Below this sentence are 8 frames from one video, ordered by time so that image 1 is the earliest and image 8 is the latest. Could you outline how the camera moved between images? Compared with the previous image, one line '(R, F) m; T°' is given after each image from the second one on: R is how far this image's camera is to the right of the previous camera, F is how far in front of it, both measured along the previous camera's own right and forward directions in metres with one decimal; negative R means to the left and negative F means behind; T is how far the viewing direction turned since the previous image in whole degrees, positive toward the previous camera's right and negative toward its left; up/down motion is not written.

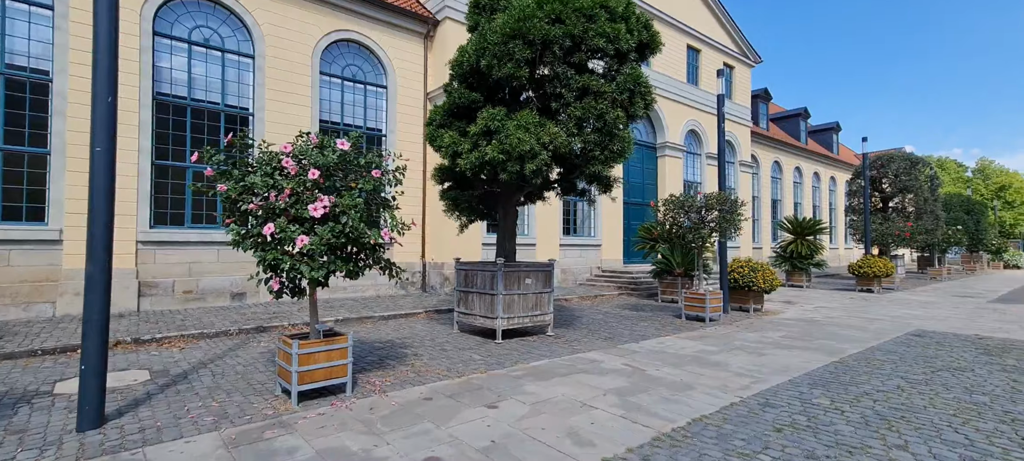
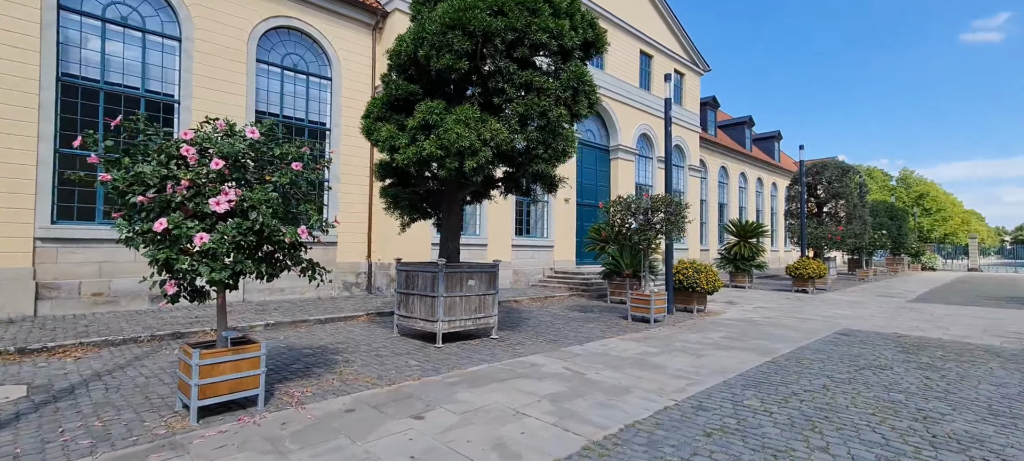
(+0.1, +0.1) m; +5°
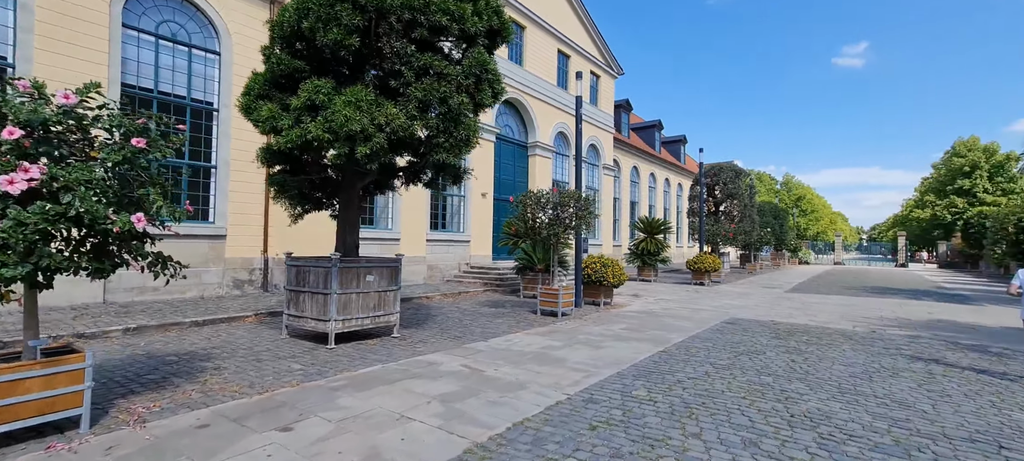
(+0.2, +0.1) m; +10°
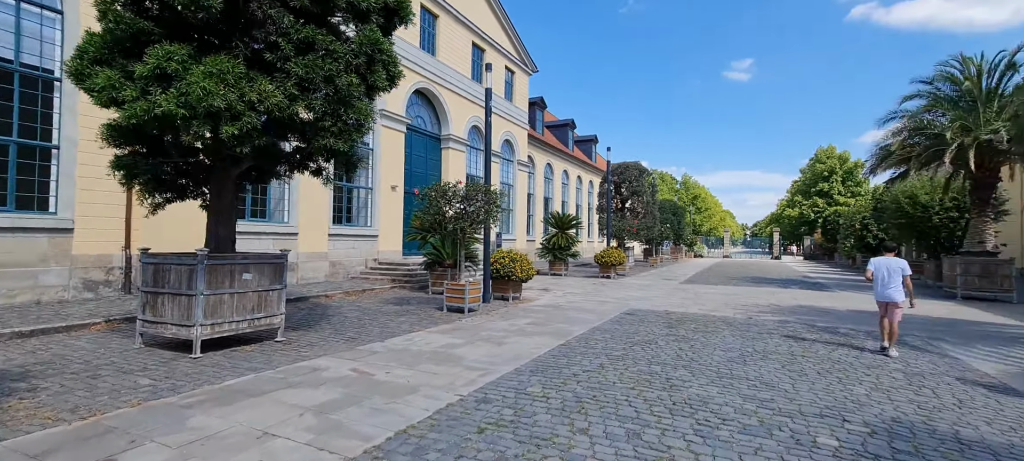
(+0.1, +0.1) m; +10°
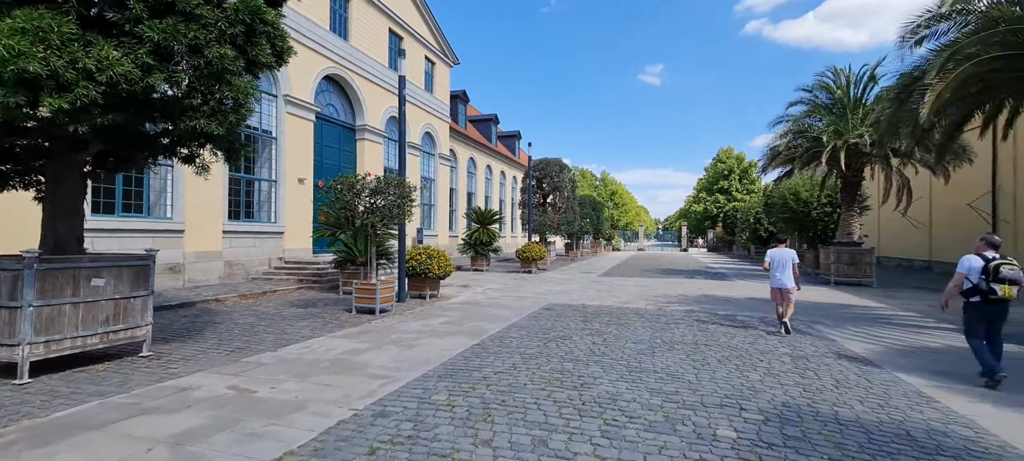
(+0.2, +0.2) m; +9°
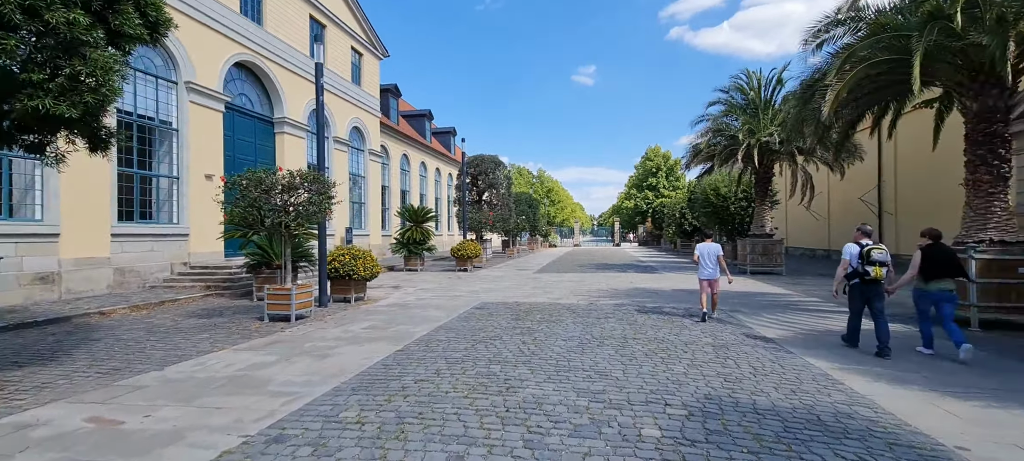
(+0.2, +0.3) m; +7°
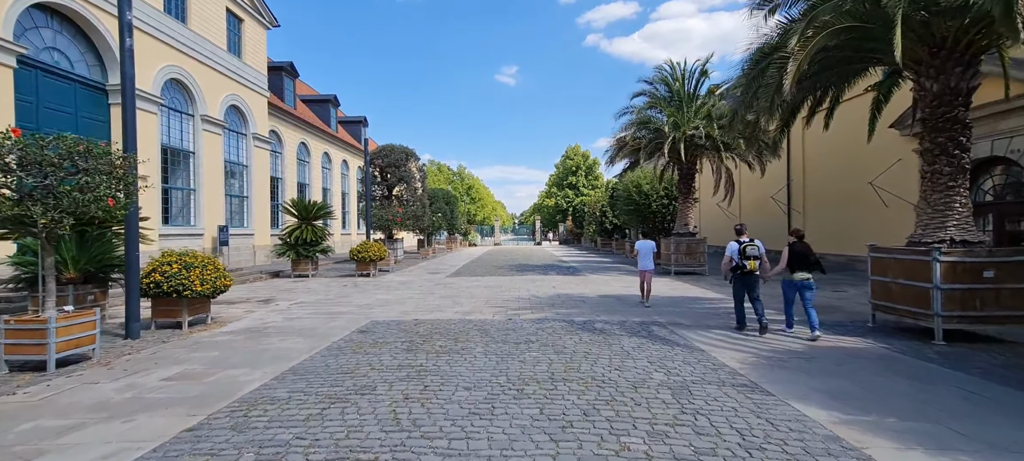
(+0.4, +2.2) m; +9°
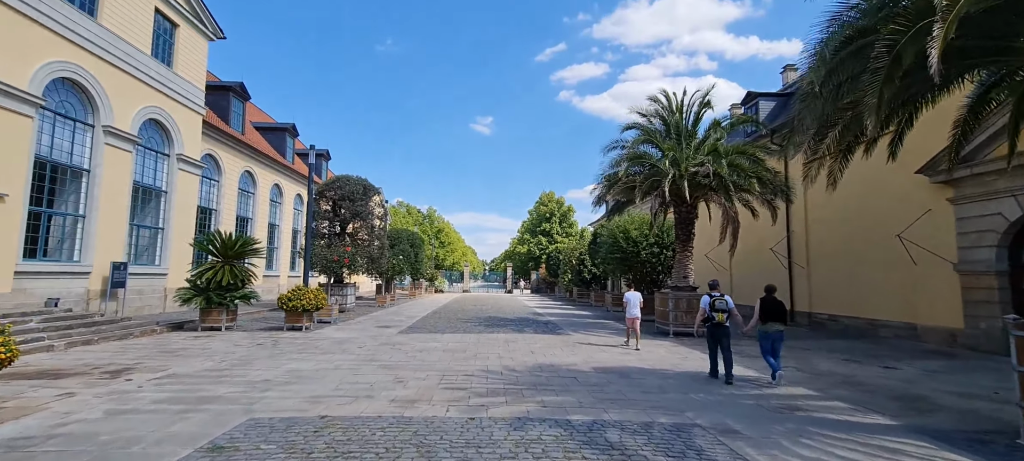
(0.0, +3.1) m; +3°
